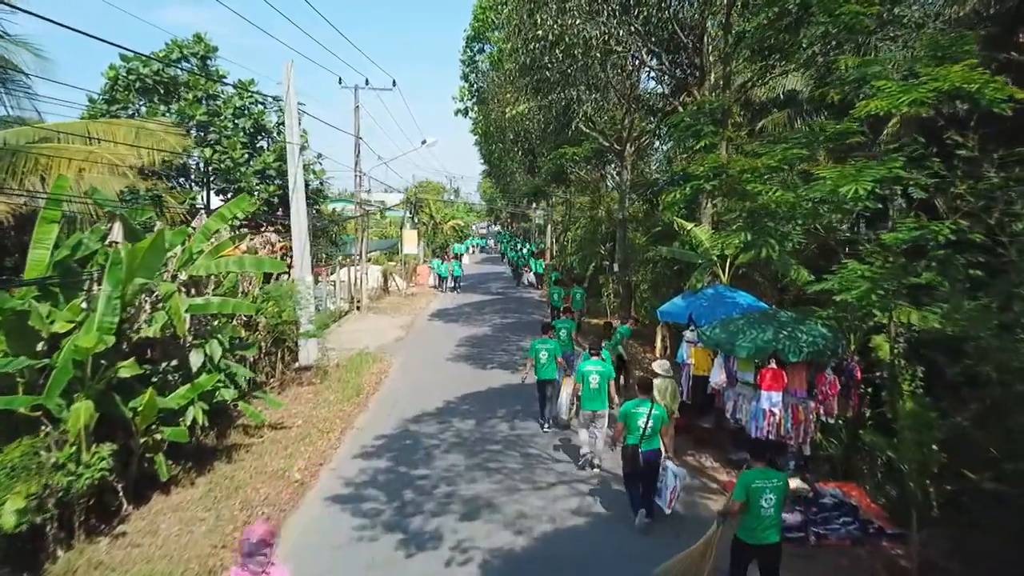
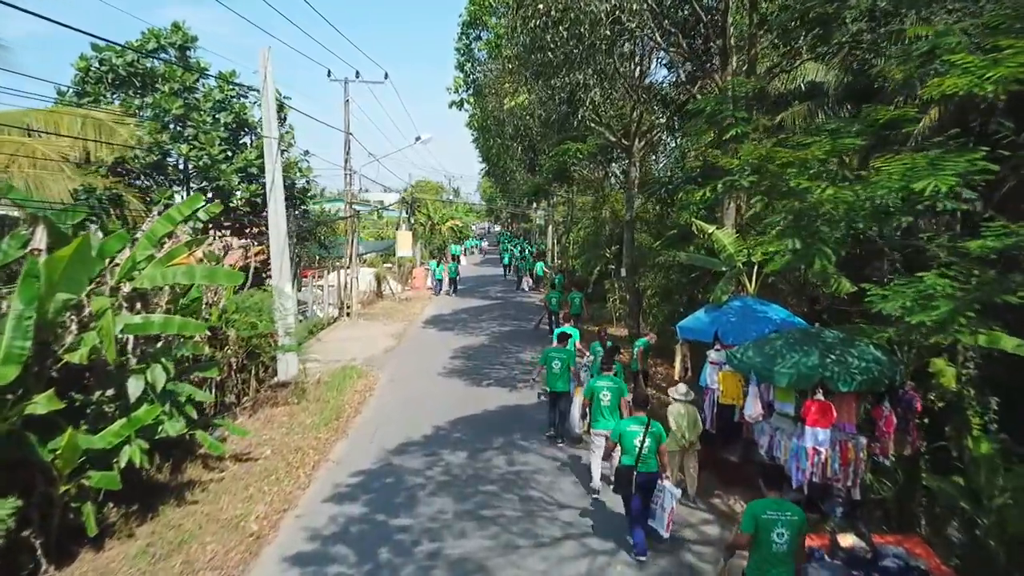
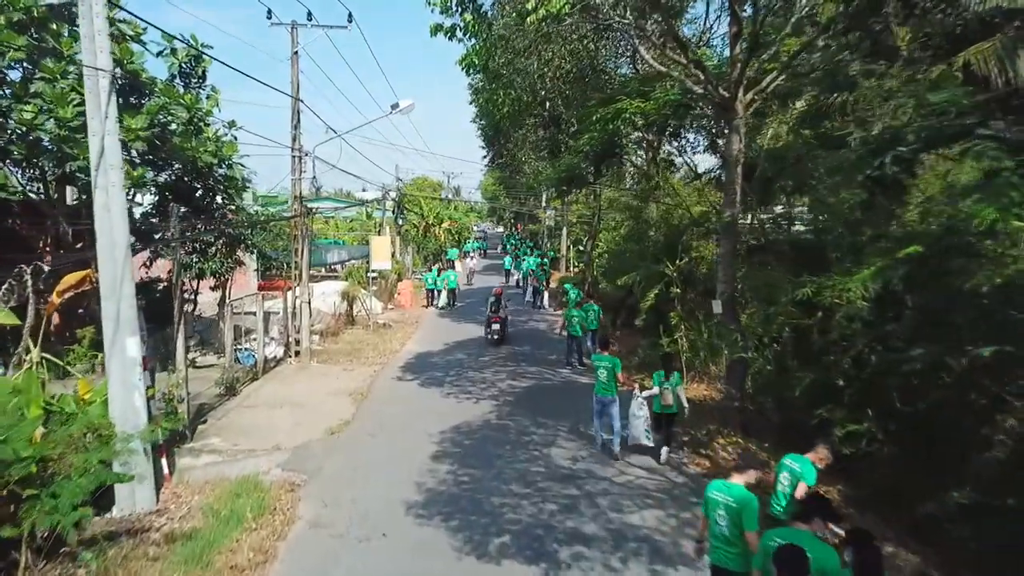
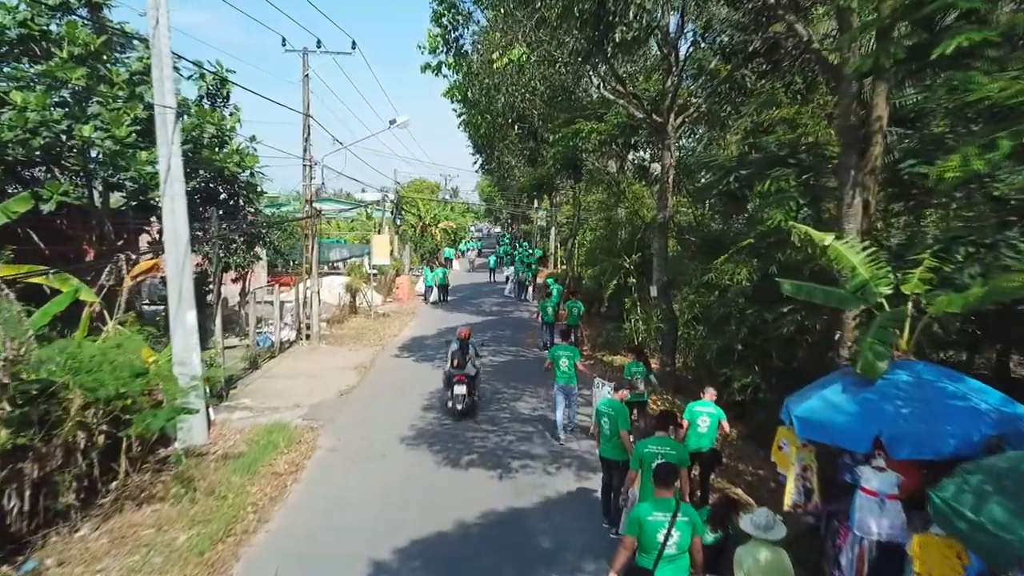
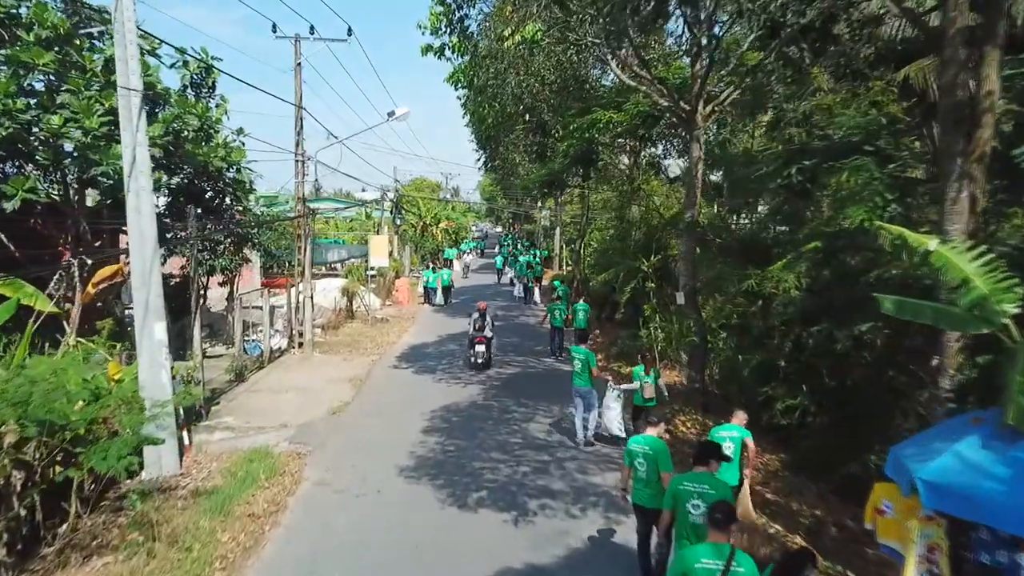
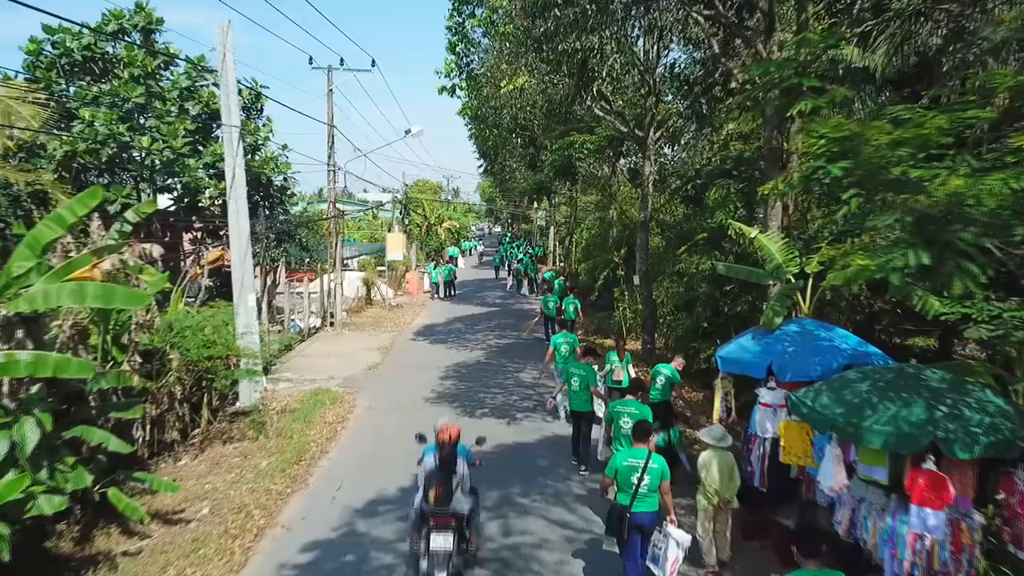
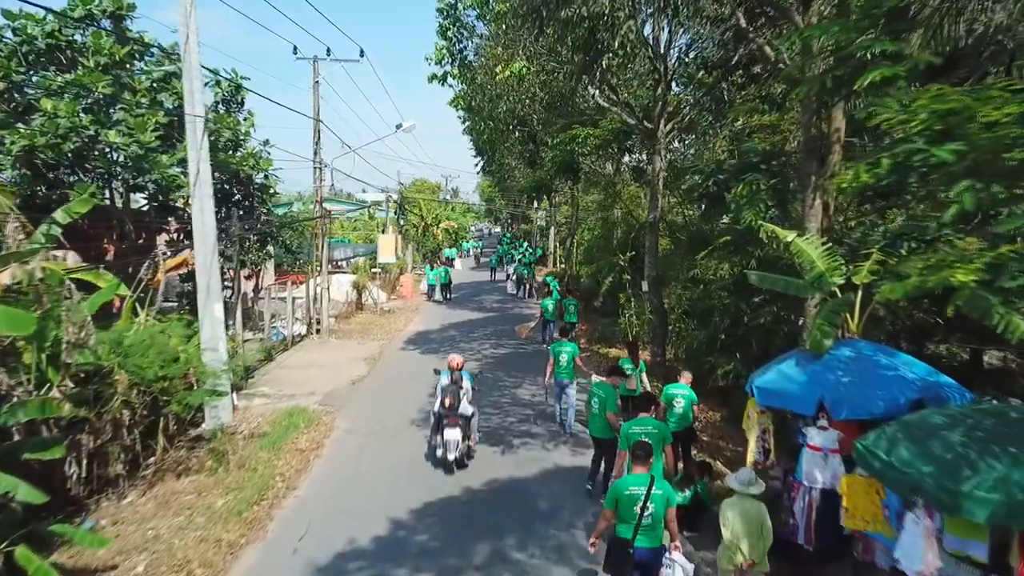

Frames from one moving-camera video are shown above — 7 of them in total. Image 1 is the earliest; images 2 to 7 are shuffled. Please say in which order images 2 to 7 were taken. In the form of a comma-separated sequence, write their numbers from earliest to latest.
2, 6, 7, 4, 5, 3
